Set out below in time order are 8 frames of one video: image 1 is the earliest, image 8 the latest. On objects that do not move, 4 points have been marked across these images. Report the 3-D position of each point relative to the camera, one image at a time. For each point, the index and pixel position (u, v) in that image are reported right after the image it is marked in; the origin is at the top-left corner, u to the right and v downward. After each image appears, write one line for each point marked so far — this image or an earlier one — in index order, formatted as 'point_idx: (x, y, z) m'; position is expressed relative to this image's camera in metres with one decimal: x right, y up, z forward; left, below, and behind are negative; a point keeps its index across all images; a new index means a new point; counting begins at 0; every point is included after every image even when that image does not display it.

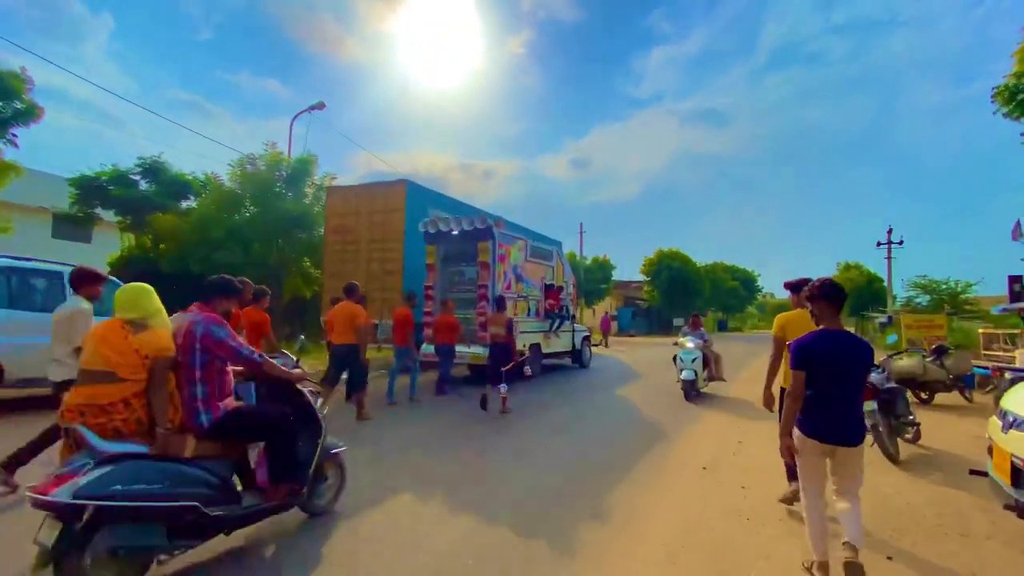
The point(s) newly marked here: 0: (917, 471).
0: (+5.1, -2.3, +6.6) m
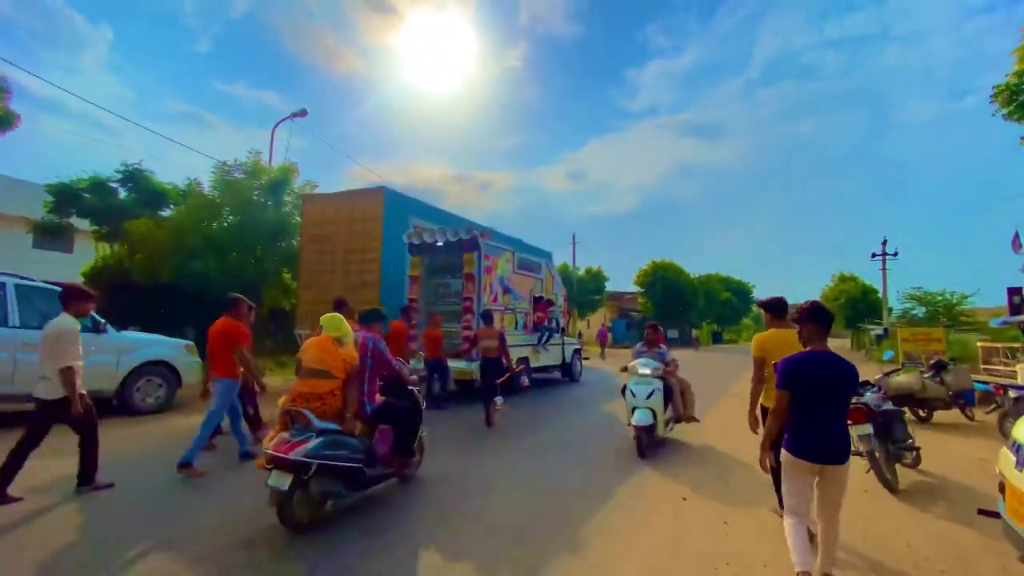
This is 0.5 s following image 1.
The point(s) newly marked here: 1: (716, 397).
0: (+4.8, -2.5, +6.2) m
1: (+5.4, -2.9, +14.0) m
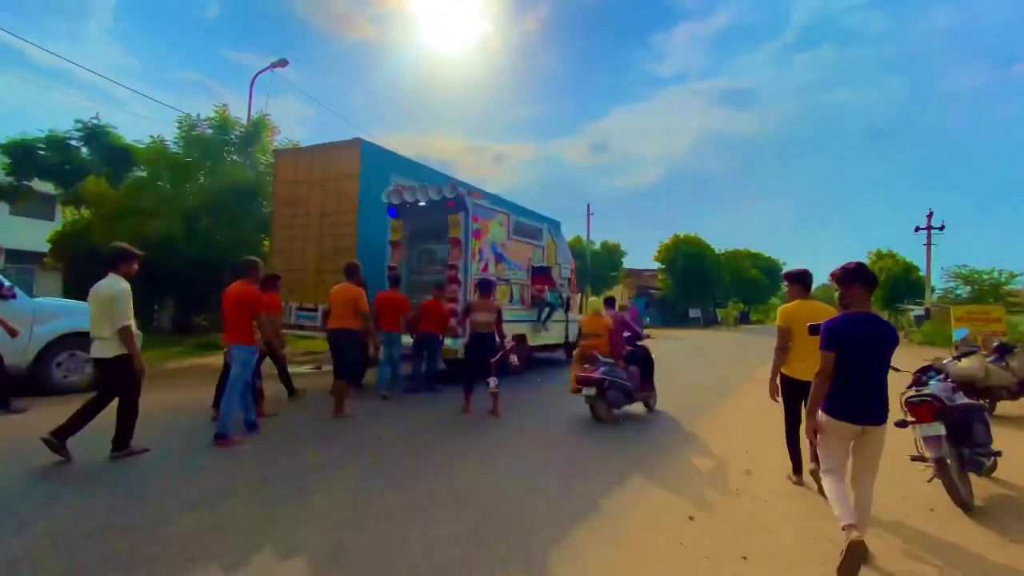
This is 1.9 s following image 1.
0: (+4.4, -2.1, +4.7) m
1: (+5.3, -2.2, +12.5) m
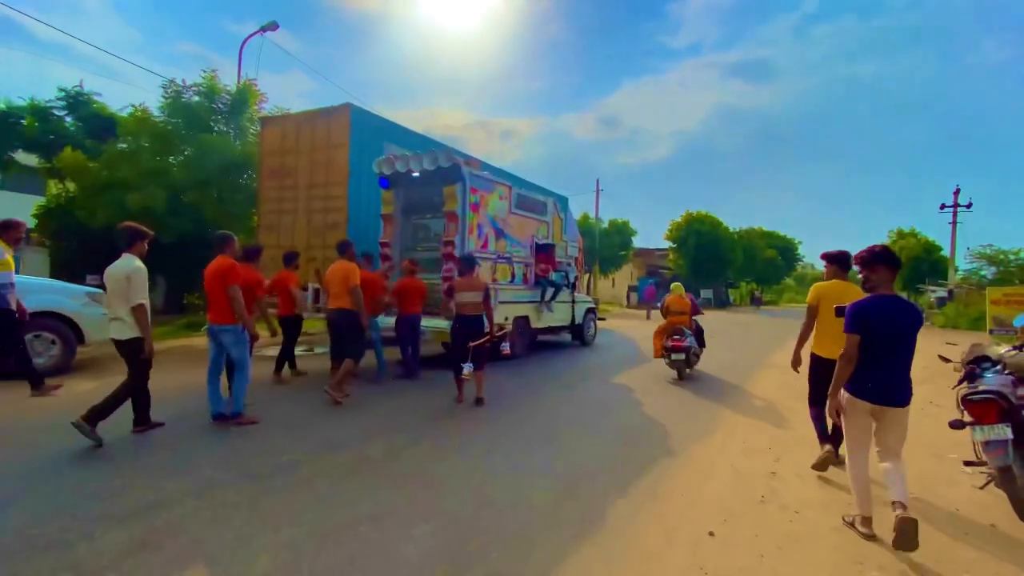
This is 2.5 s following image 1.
0: (+4.3, -2.0, +4.0) m
1: (+5.4, -1.7, +11.8) m
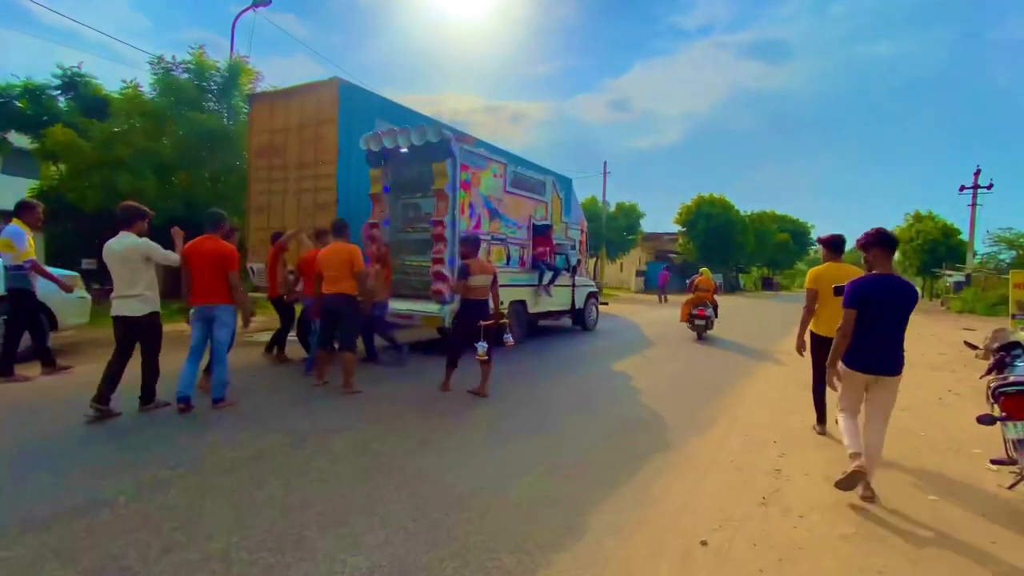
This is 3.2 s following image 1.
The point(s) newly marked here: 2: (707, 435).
0: (+4.1, -1.8, +3.5) m
1: (+5.4, -1.4, +11.3) m
2: (+2.0, -1.5, +5.5) m
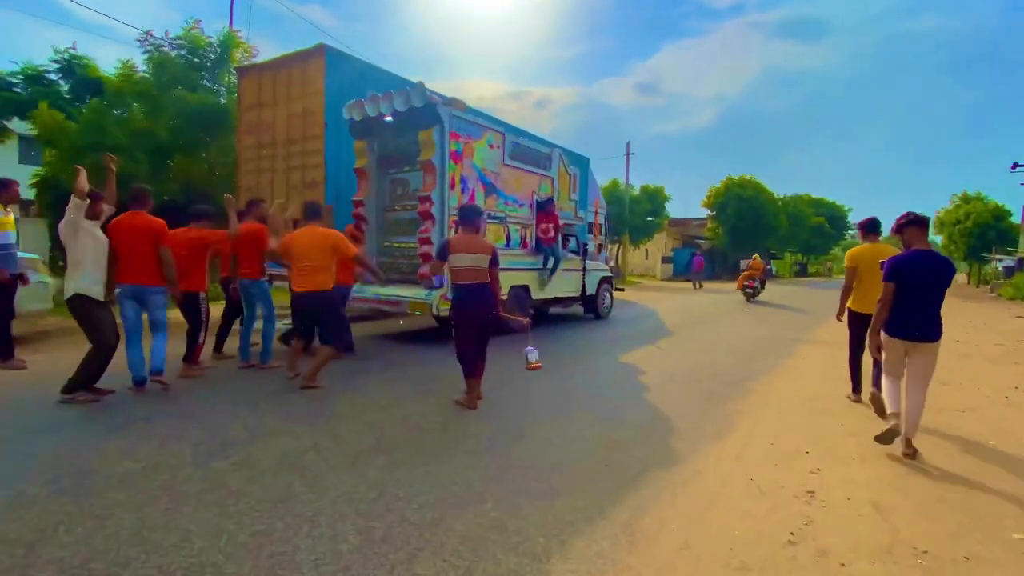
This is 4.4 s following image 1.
0: (+3.8, -1.7, +2.5) m
1: (+5.4, -1.0, +10.2) m
2: (+1.8, -1.3, +4.5) m
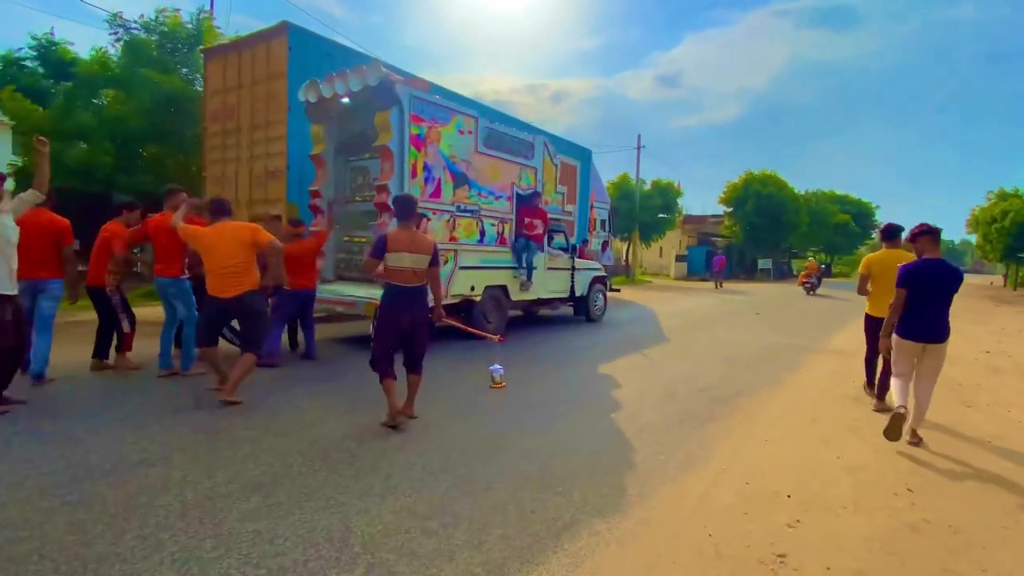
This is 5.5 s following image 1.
0: (+3.2, -1.7, +1.7) m
1: (+5.1, -1.1, +9.3) m
2: (+1.3, -1.4, +3.8) m
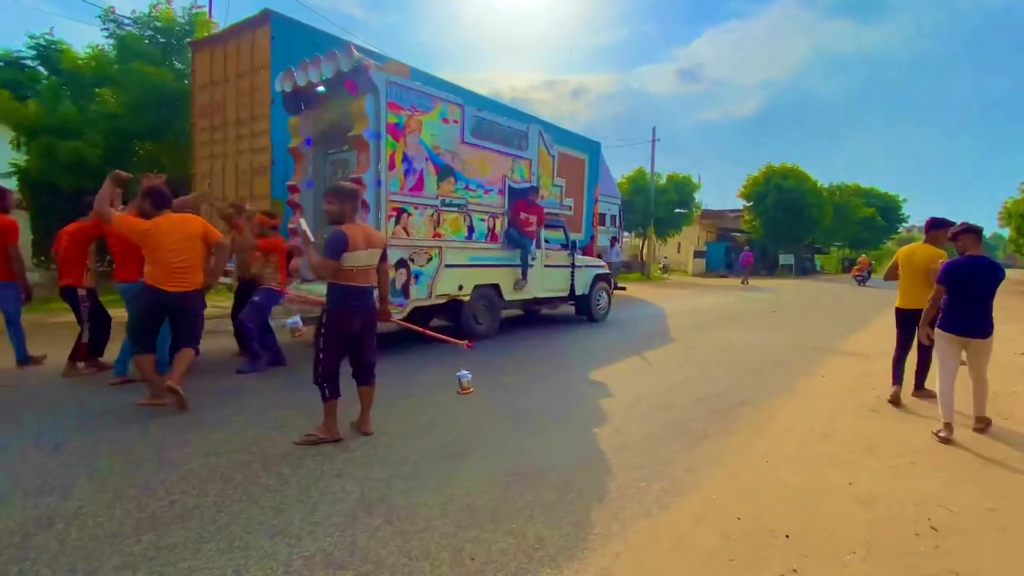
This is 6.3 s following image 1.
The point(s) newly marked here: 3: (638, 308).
0: (+2.8, -1.8, +1.1) m
1: (+5.0, -1.1, +8.6) m
2: (+1.0, -1.4, +3.2) m
3: (+3.1, -0.5, +12.9) m
